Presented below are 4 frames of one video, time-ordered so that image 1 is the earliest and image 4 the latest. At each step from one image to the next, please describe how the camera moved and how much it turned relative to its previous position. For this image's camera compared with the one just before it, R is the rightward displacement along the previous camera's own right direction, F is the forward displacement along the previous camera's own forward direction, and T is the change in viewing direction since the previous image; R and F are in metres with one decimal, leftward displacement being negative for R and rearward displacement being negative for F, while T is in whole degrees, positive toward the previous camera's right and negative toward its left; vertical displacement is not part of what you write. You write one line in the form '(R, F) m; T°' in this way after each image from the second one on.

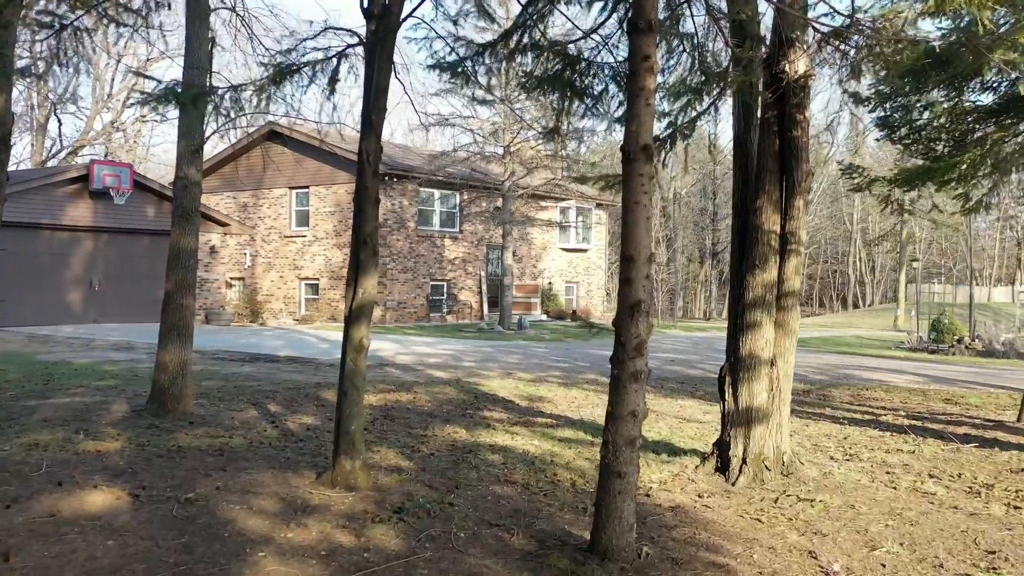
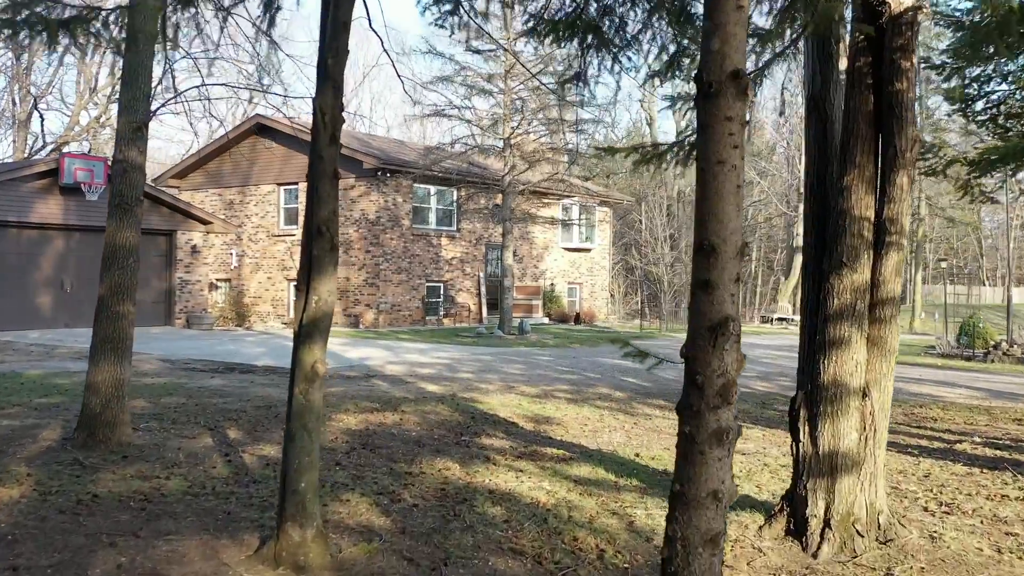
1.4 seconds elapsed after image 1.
(0.0, +1.4) m; 0°
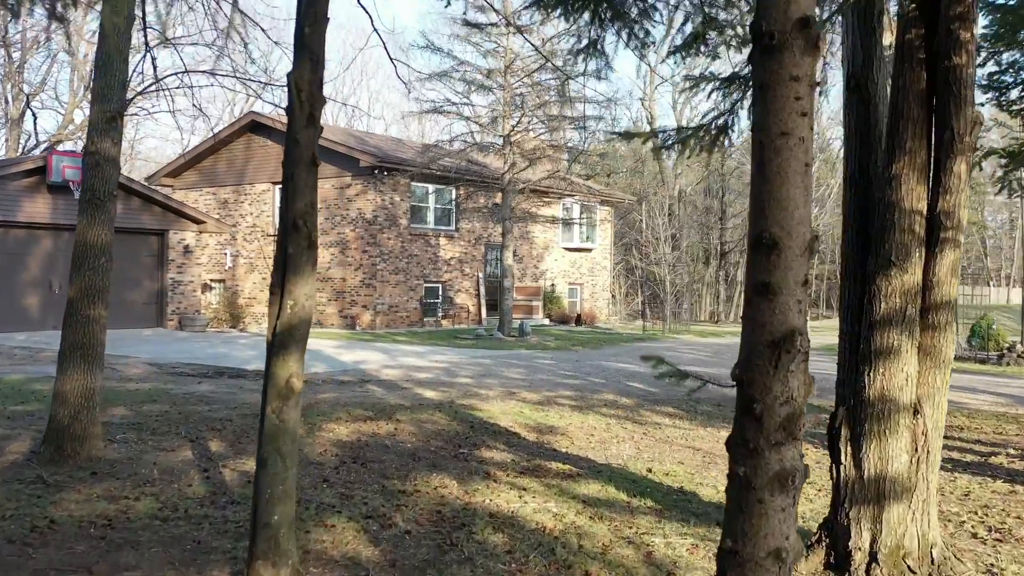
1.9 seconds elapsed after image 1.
(0.0, +0.5) m; 0°
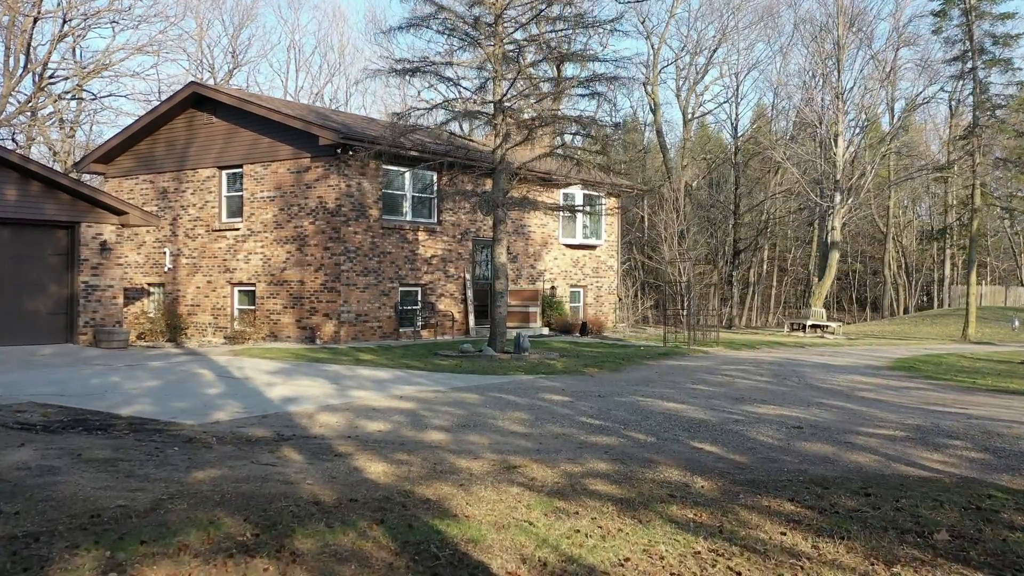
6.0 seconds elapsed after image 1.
(-0.1, +4.1) m; +1°
